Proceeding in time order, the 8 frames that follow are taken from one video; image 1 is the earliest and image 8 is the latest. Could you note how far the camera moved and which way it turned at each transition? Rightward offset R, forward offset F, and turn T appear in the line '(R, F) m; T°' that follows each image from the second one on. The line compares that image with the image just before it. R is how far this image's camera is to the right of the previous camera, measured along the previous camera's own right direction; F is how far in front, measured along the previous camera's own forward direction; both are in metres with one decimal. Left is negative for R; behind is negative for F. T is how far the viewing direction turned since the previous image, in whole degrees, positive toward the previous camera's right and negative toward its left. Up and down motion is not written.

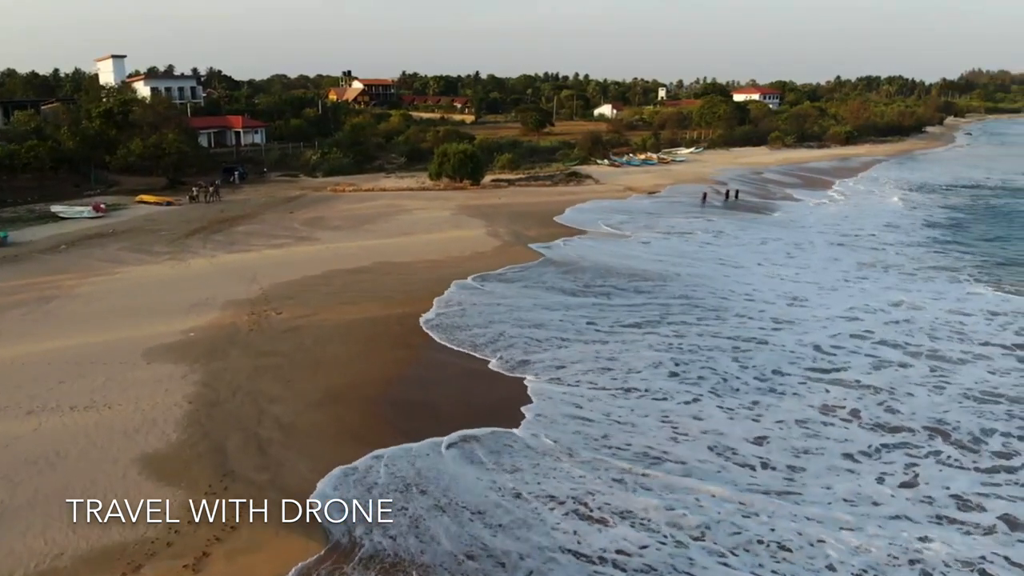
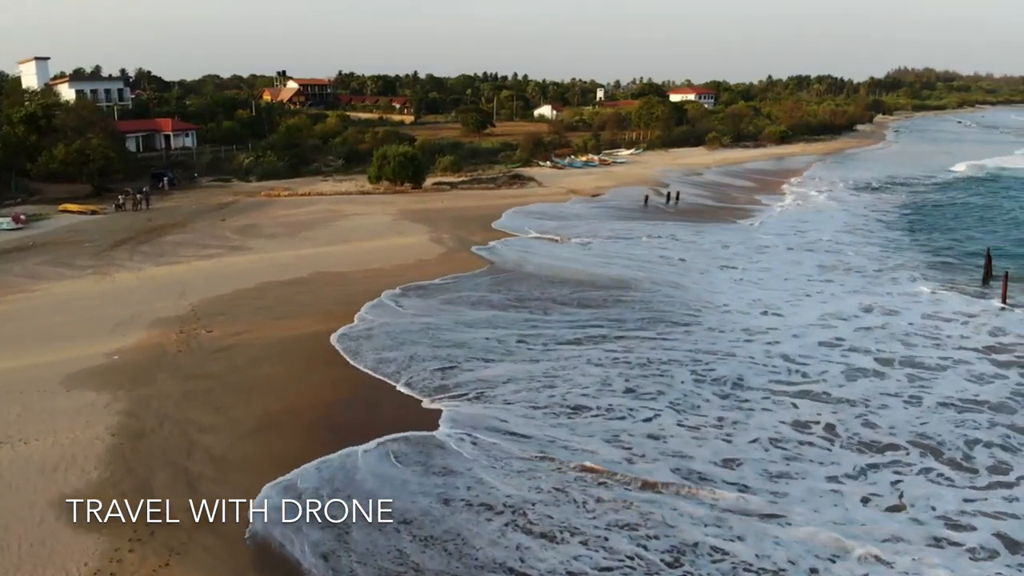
(0.0, +0.4) m; +4°
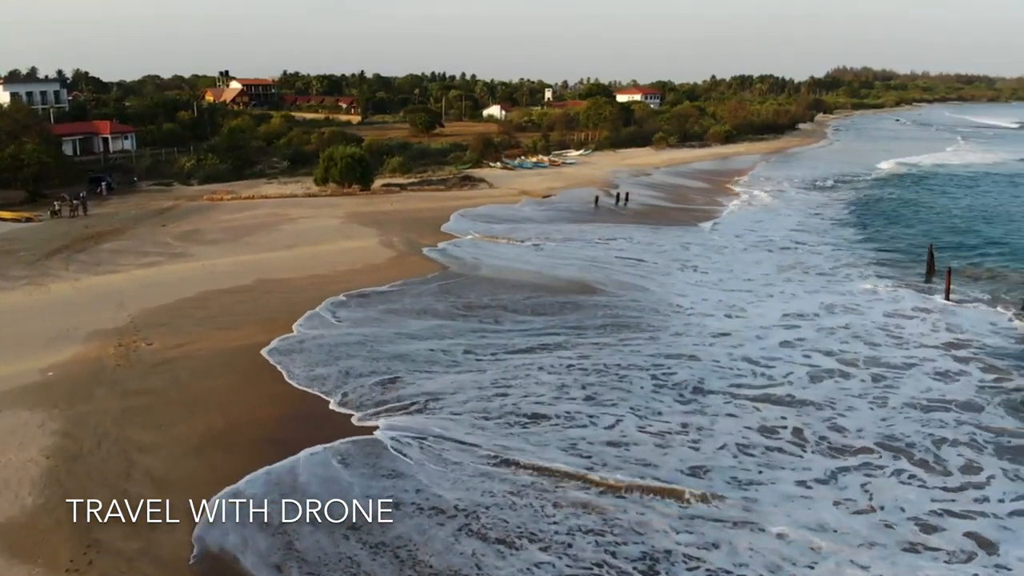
(0.0, +0.1) m; +4°
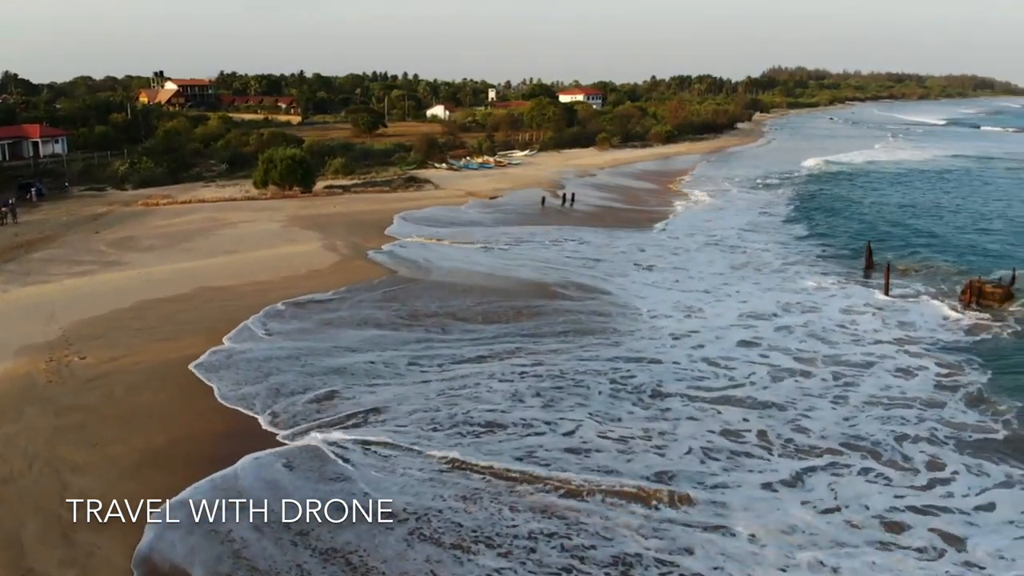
(0.0, +0.1) m; +4°
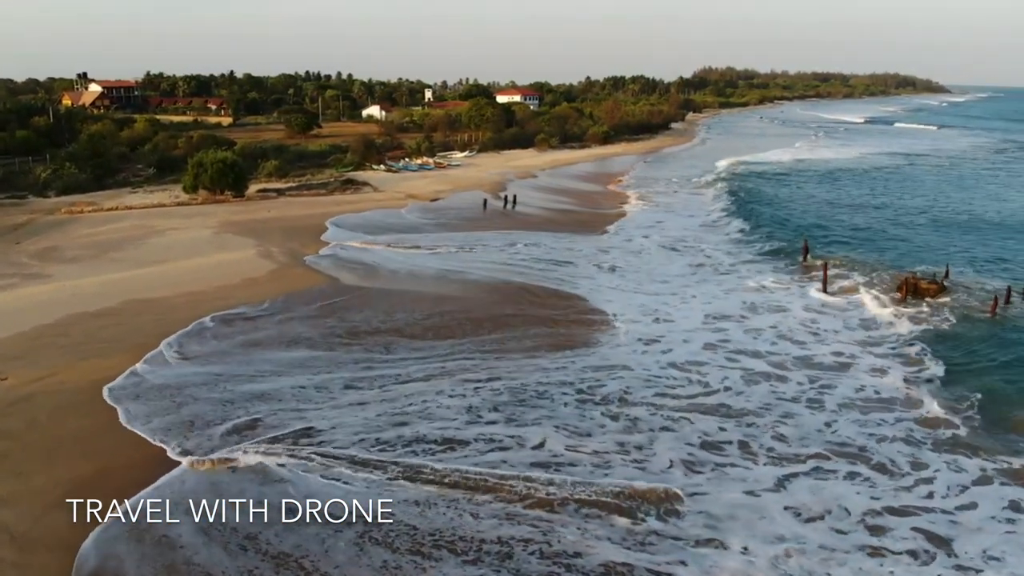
(-0.1, +0.2) m; +4°
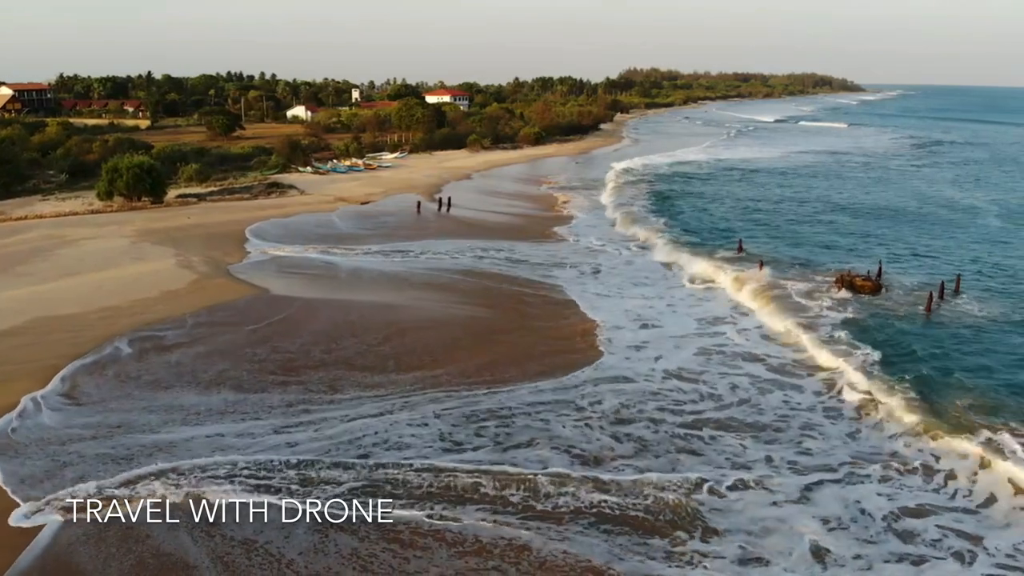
(-0.2, +0.7) m; +5°
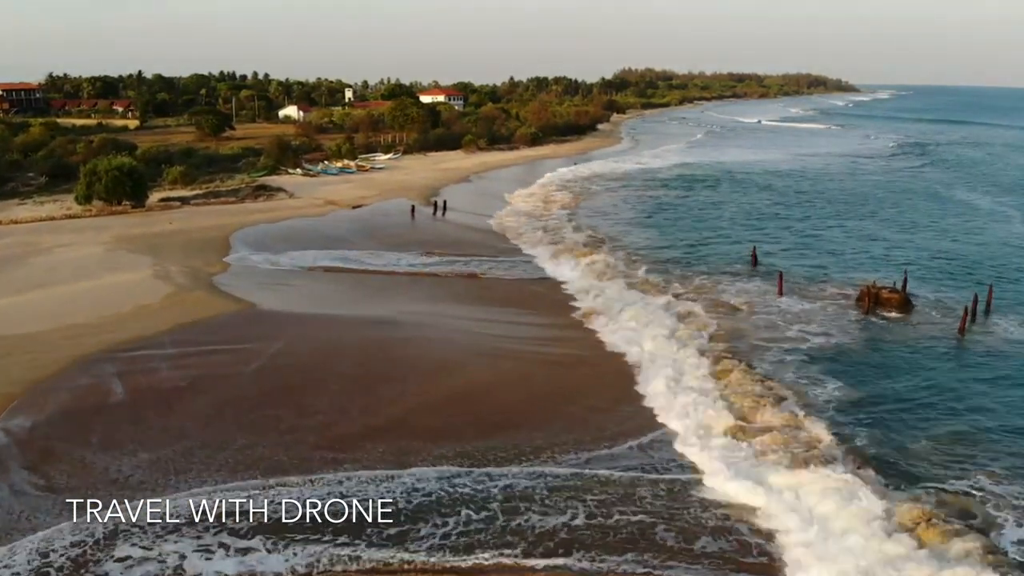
(-0.2, +1.5) m; 0°
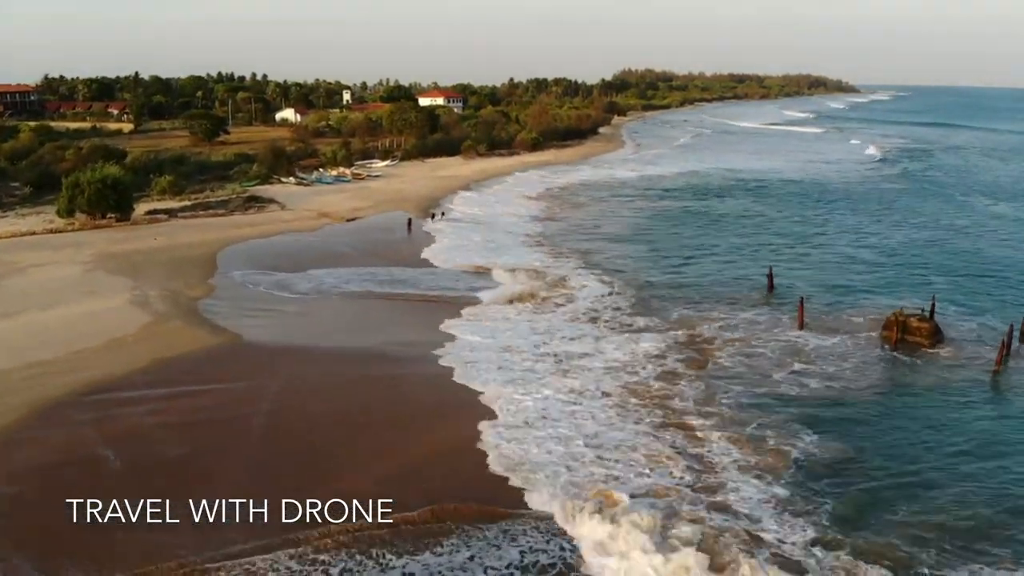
(-0.1, +1.3) m; 0°
